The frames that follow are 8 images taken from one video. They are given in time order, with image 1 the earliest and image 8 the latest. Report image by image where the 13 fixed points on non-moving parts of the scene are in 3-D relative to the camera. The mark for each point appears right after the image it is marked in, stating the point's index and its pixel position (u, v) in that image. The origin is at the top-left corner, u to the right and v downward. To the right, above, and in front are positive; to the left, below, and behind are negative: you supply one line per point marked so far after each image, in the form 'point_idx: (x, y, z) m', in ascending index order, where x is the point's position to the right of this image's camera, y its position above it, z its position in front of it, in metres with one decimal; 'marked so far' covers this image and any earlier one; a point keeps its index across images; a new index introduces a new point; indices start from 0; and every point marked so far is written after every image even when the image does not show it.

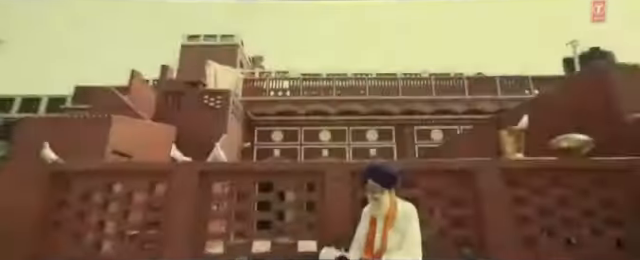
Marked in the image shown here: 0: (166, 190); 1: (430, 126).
0: (-1.5, -0.6, +3.2) m
1: (+4.8, +0.2, +13.8) m
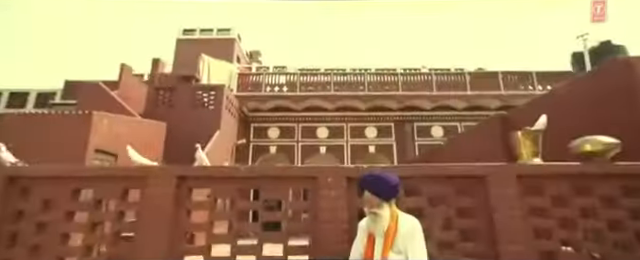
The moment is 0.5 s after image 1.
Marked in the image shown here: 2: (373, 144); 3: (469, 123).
0: (-1.6, -0.6, +2.9) m
1: (+4.7, +0.3, +13.5) m
2: (+2.2, -0.6, +13.5) m
3: (+6.2, +0.3, +13.5) m
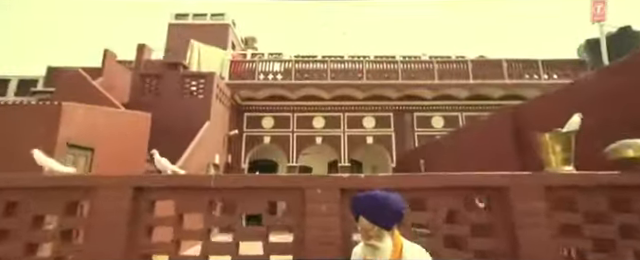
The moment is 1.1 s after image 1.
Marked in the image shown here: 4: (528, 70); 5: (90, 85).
0: (-1.7, -0.6, +2.4) m
1: (+4.5, +0.7, +13.0) m
2: (+2.0, -0.2, +13.0) m
3: (+6.0, +0.6, +13.0) m
4: (+7.9, +2.3, +12.2) m
5: (-5.9, +1.2, +8.3) m
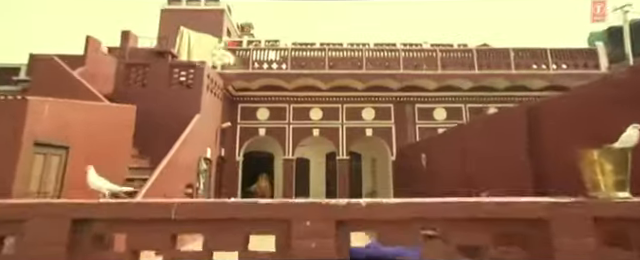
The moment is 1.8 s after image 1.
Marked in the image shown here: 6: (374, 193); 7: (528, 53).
0: (-1.8, -0.7, +1.9) m
1: (+4.4, +1.0, +12.4) m
2: (+1.9, +0.1, +12.5) m
3: (+5.9, +1.0, +12.5) m
4: (+7.8, +2.5, +11.6) m
5: (-6.0, +1.3, +7.8) m
6: (+2.6, -3.0, +15.7) m
7: (+7.6, +2.8, +11.7) m
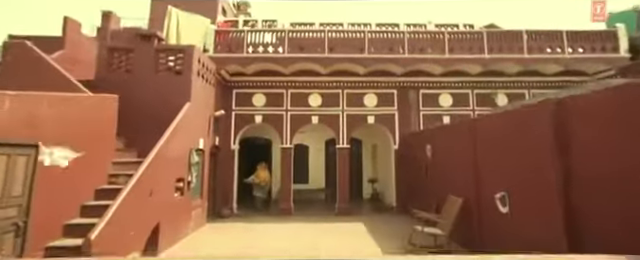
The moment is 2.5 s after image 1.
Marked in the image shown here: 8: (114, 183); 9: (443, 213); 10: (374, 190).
0: (-1.8, -0.9, +1.3) m
1: (+4.4, +1.5, +11.8) m
2: (+1.9, +0.6, +11.9) m
3: (+5.9, +1.4, +11.8) m
4: (+7.8, +2.9, +10.9) m
5: (-6.0, +1.5, +7.1) m
6: (+2.6, -2.4, +15.3) m
7: (+7.5, +3.2, +10.9) m
8: (-4.4, -1.1, +6.9) m
9: (+2.8, -1.9, +7.4) m
10: (+2.5, -2.9, +15.2) m
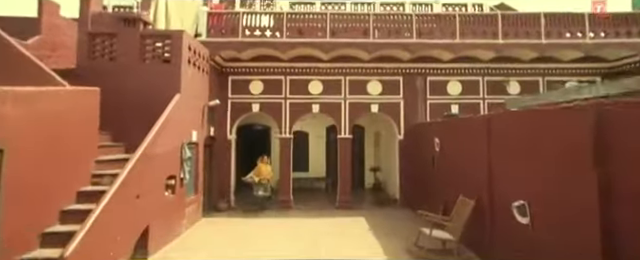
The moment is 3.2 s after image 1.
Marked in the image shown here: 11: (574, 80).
0: (-1.8, -1.2, +0.8) m
1: (+4.4, +1.8, +11.1) m
2: (+1.9, +0.9, +11.3) m
3: (+5.9, +1.8, +11.1) m
4: (+7.8, +3.2, +10.1) m
5: (-6.0, +1.6, +6.4) m
6: (+2.6, -1.8, +14.8) m
7: (+7.6, +3.5, +10.1) m
8: (-4.4, -1.1, +6.4) m
9: (+2.8, -1.8, +6.9) m
10: (+2.6, -2.3, +14.7) m
11: (+8.7, +1.7, +11.0) m
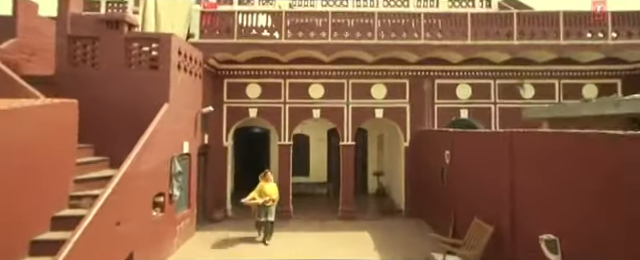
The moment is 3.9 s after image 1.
0: (-1.8, -1.6, +0.2) m
1: (+4.5, +1.6, +10.4) m
2: (+2.0, +0.7, +10.6) m
3: (+6.0, +1.6, +10.4) m
4: (+7.9, +3.0, +9.3) m
5: (-6.0, +1.3, +5.7) m
6: (+2.7, -1.9, +14.2) m
7: (+7.6, +3.3, +9.4) m
8: (-4.4, -1.4, +5.8) m
9: (+2.9, -2.1, +6.3) m
10: (+2.6, -2.4, +14.1) m
11: (+8.8, +1.5, +10.3) m
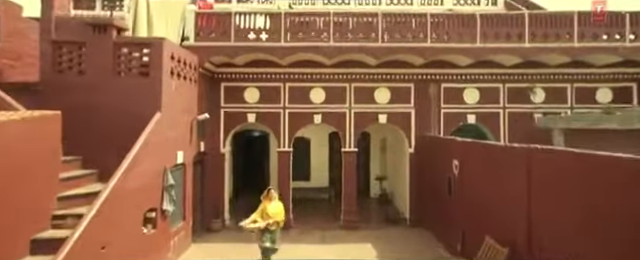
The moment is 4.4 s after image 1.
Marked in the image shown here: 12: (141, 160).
0: (-1.8, -1.9, -0.2) m
1: (+4.5, +1.4, +9.9) m
2: (+2.0, +0.5, +10.2) m
3: (+6.0, +1.4, +9.9) m
4: (+7.9, +2.8, +8.9) m
5: (-6.0, +1.0, +5.3) m
6: (+2.7, -2.1, +13.8) m
7: (+7.6, +3.1, +8.9) m
8: (-4.3, -1.6, +5.4) m
9: (+2.9, -2.3, +5.9) m
10: (+2.7, -2.6, +13.7) m
11: (+8.8, +1.3, +9.9) m
12: (-3.4, -0.6, +6.1) m
